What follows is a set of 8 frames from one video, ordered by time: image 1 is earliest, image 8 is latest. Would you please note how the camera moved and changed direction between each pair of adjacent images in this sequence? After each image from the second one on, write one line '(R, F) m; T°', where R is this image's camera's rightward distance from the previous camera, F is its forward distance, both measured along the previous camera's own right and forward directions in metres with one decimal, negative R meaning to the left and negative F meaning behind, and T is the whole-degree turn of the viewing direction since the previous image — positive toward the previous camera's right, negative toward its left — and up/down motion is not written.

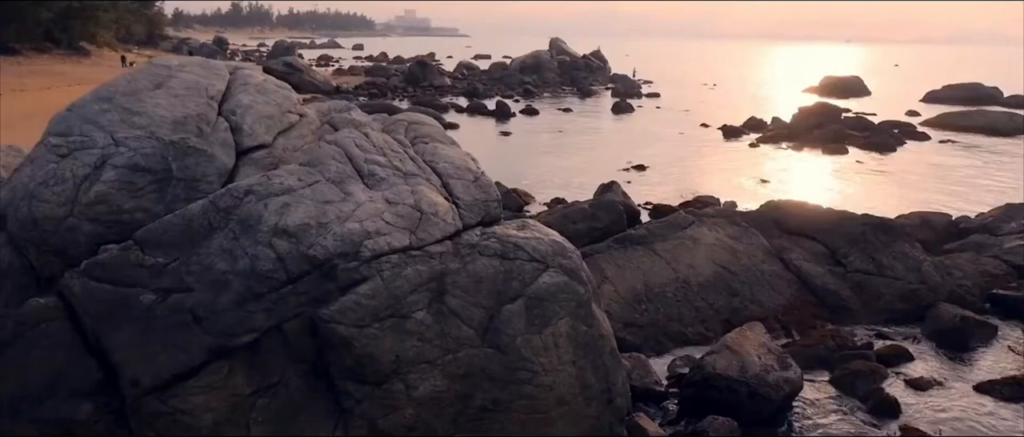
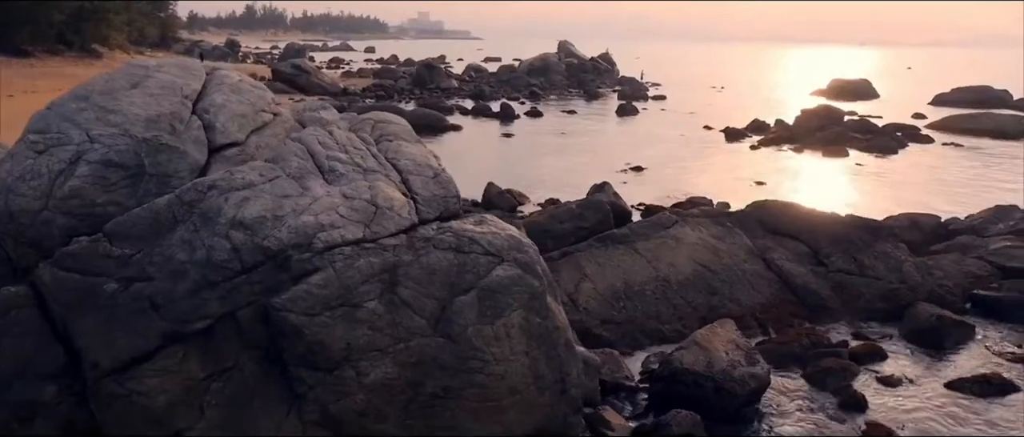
(+0.5, -0.2) m; -1°
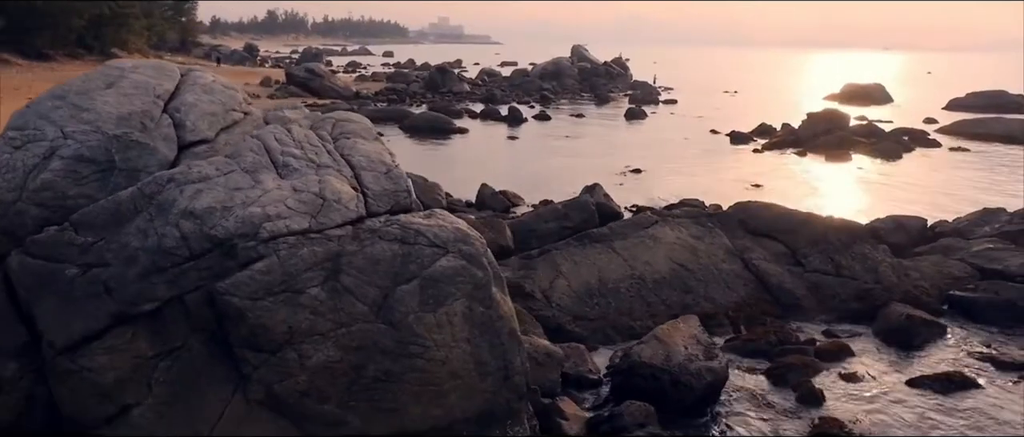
(+0.7, -0.3) m; -2°
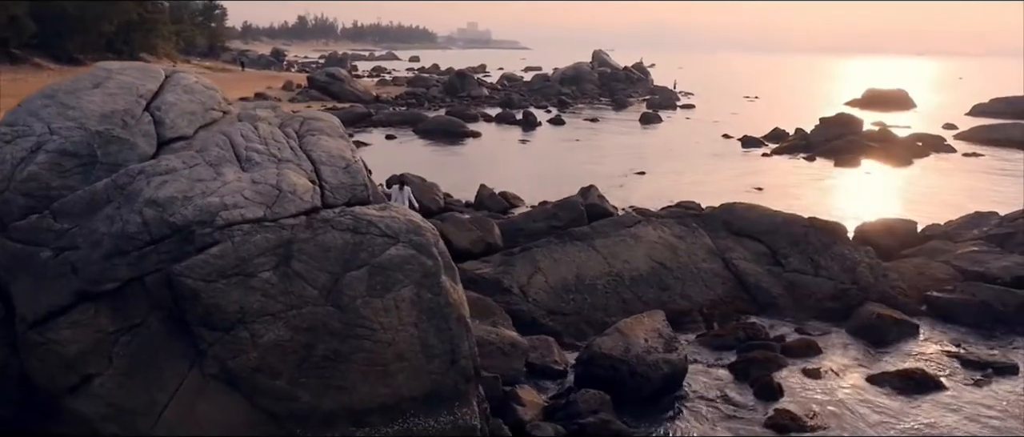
(+0.8, -0.4) m; -2°
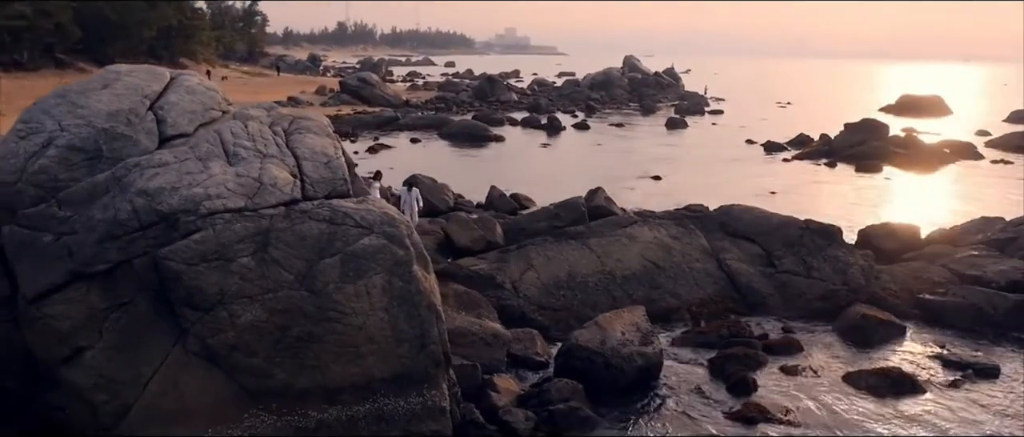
(+0.7, -0.4) m; -3°
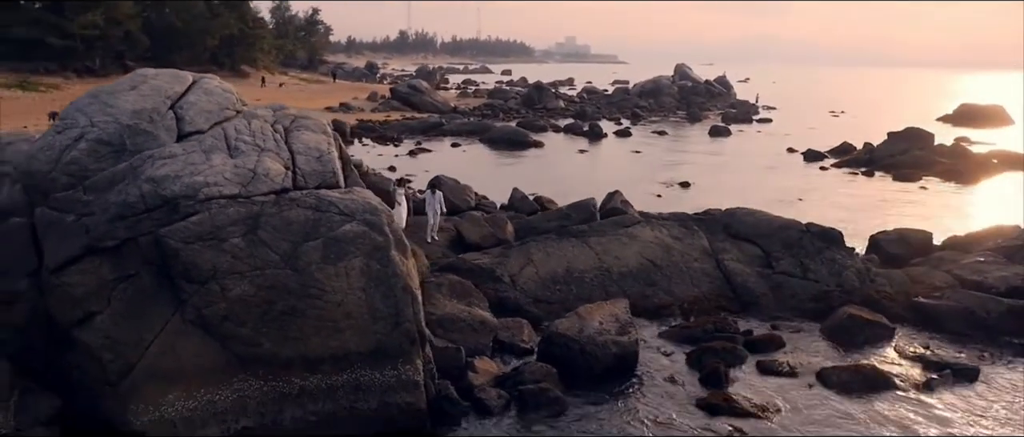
(+1.0, -0.7) m; -4°
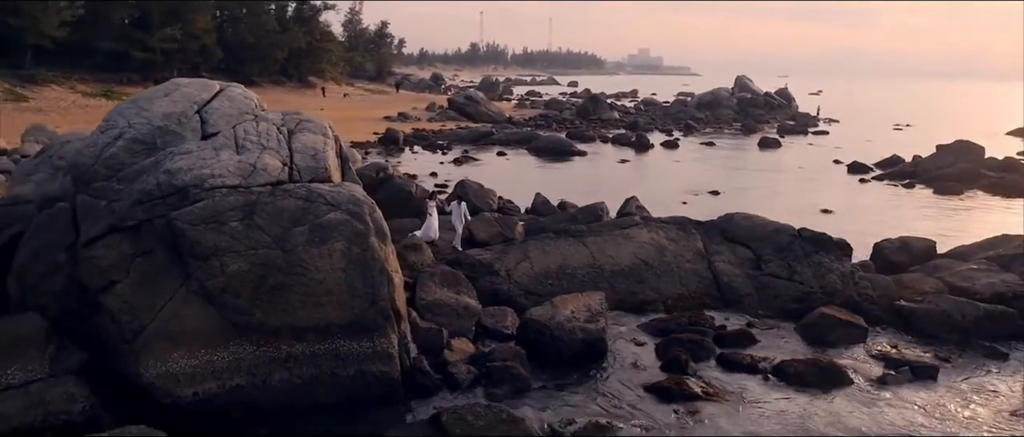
(+1.3, -1.0) m; -5°
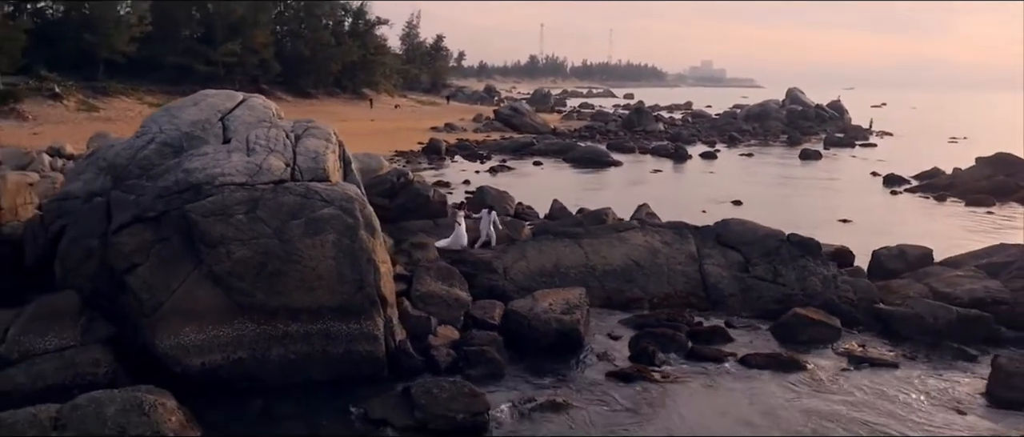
(+1.2, -1.0) m; -5°
